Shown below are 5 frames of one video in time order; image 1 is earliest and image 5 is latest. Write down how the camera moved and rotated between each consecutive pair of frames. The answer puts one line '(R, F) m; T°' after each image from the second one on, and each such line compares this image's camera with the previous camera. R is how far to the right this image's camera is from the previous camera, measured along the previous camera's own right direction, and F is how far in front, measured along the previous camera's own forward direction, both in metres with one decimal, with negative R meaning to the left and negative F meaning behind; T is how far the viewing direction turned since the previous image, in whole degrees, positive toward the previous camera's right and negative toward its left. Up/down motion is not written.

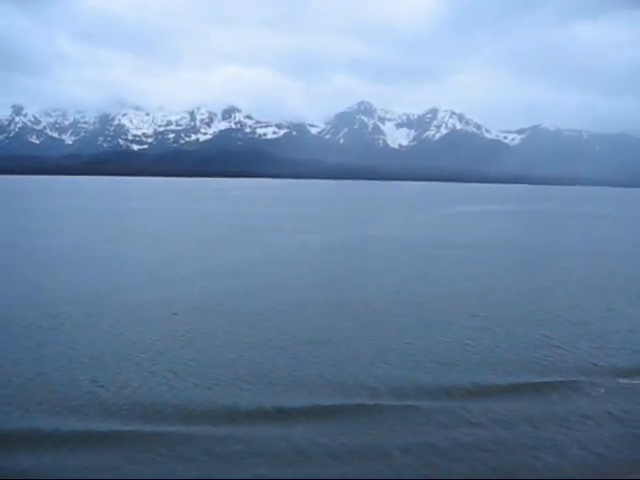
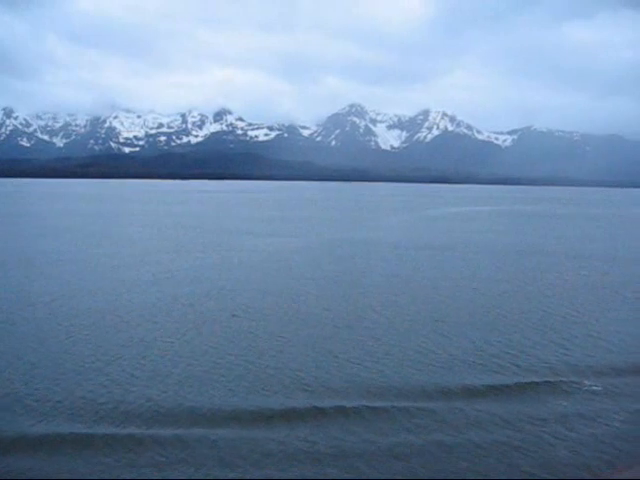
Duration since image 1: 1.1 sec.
(+1.5, +0.1) m; +1°
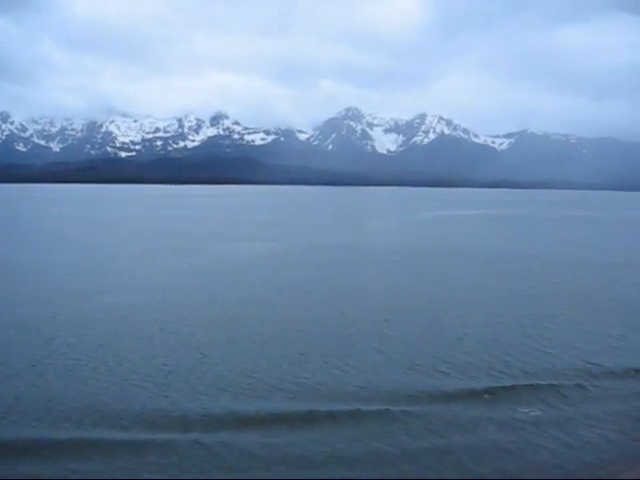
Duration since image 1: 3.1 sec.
(+0.2, -0.1) m; 0°
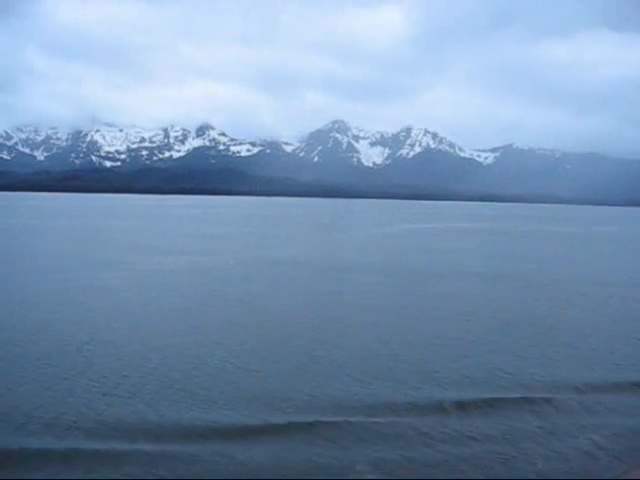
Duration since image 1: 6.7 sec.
(-0.2, -0.1) m; +1°
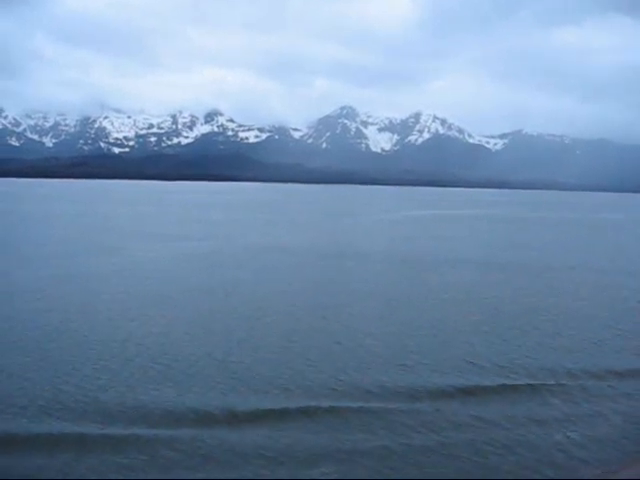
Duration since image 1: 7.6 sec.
(+0.3, -0.1) m; -1°
